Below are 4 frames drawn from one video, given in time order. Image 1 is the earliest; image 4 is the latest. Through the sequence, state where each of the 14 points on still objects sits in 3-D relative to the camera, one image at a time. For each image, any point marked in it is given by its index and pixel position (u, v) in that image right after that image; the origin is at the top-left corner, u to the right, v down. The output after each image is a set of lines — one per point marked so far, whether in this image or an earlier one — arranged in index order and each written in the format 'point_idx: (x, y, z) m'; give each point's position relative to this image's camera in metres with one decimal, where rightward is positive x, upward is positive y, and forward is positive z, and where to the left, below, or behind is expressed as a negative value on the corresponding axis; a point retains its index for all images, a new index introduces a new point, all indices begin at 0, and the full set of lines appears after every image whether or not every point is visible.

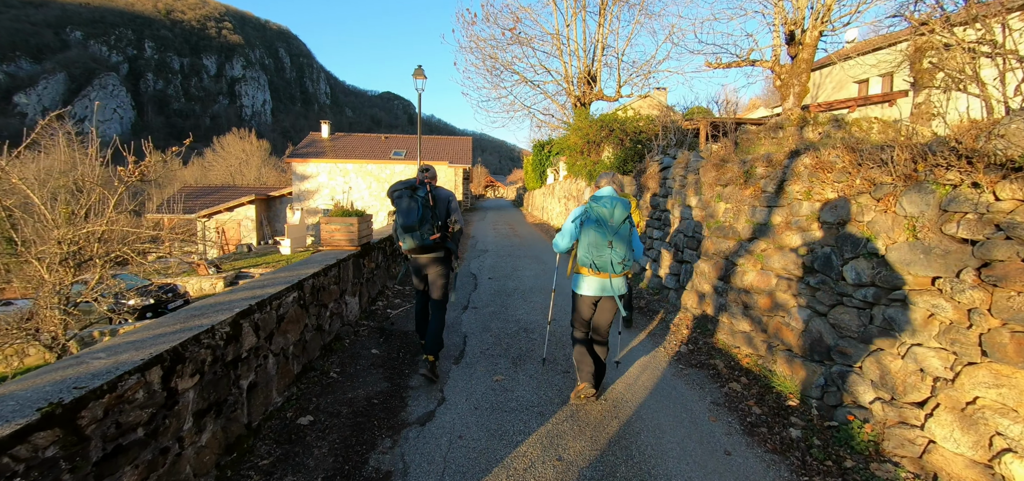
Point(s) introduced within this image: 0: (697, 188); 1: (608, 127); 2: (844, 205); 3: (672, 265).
0: (+2.2, +0.6, +5.4) m
1: (+2.1, +2.6, +10.0) m
2: (+2.4, +0.2, +3.1) m
3: (+2.1, -0.3, +5.7) m
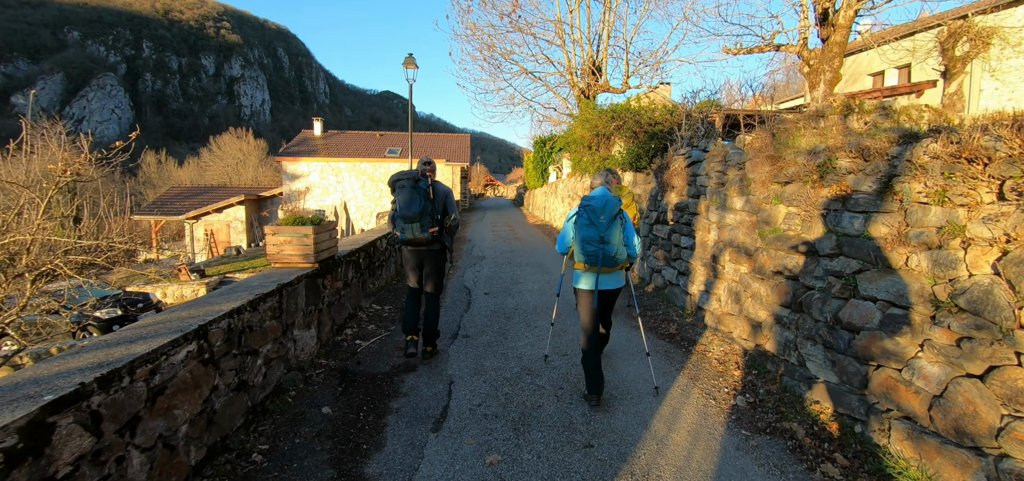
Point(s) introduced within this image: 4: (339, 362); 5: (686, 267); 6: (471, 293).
0: (+2.2, +0.5, +4.3) m
1: (+2.1, +2.5, +8.9) m
2: (+2.4, +0.1, +2.1) m
3: (+2.1, -0.4, +4.7) m
4: (-1.5, -1.0, +3.8) m
5: (+2.0, -0.3, +5.1) m
6: (-0.6, -0.7, +6.1) m
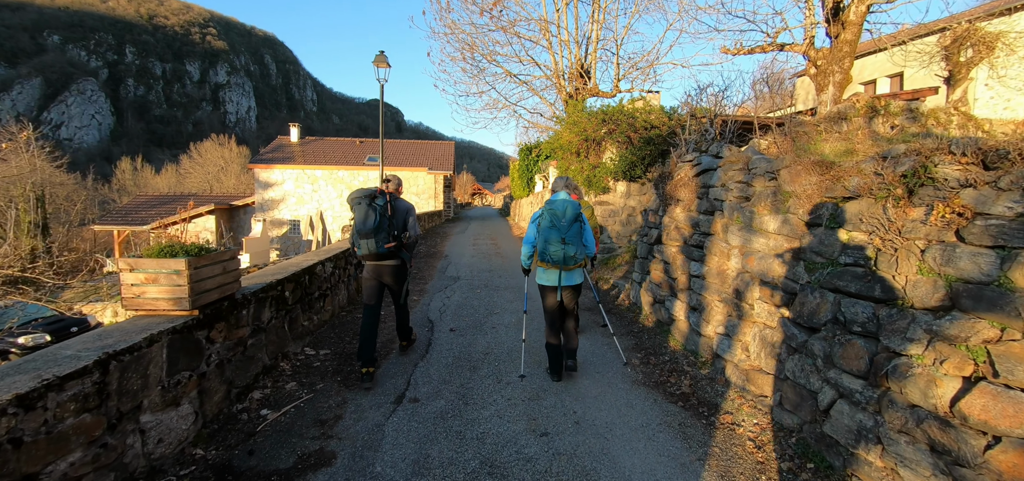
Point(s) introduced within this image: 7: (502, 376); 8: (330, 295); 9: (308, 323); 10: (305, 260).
0: (+2.0, +0.3, +3.3) m
1: (+1.7, +2.1, +7.9) m
2: (+2.1, -0.1, +1.0) m
3: (+1.8, -0.7, +3.6) m
4: (-1.8, -1.3, +2.7) m
5: (+1.7, -0.6, +4.1) m
6: (-0.9, -1.0, +5.0) m
7: (-0.1, -1.1, +3.8) m
8: (-2.1, -0.6, +5.2) m
9: (-2.1, -0.8, +4.5) m
10: (-2.3, -0.2, +4.9) m
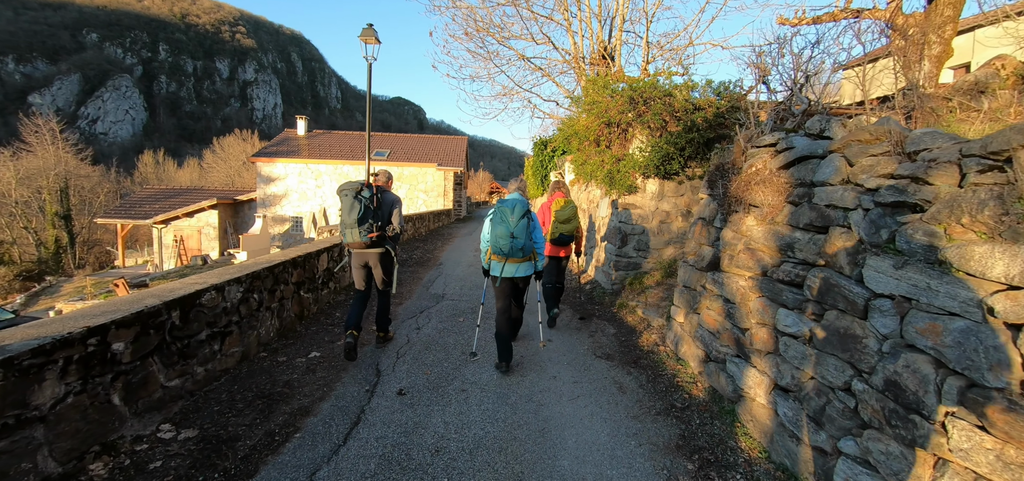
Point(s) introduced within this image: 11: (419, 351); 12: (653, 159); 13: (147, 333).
0: (+1.8, +0.1, +1.6) m
1: (+1.8, +1.9, +6.2) m
2: (+1.8, -0.3, -0.7) m
3: (+1.6, -0.9, +1.9) m
4: (-2.0, -1.4, +1.1) m
5: (+1.5, -0.8, +2.4) m
6: (-1.0, -1.1, +3.4) m
7: (-0.3, -1.3, +2.1) m
8: (-2.3, -0.7, +3.7) m
9: (-2.3, -1.0, +3.0) m
10: (-2.4, -0.3, +3.3) m
11: (-0.9, -1.0, +4.1) m
12: (+1.8, +1.0, +5.7) m
13: (-2.3, -0.6, +2.8) m
